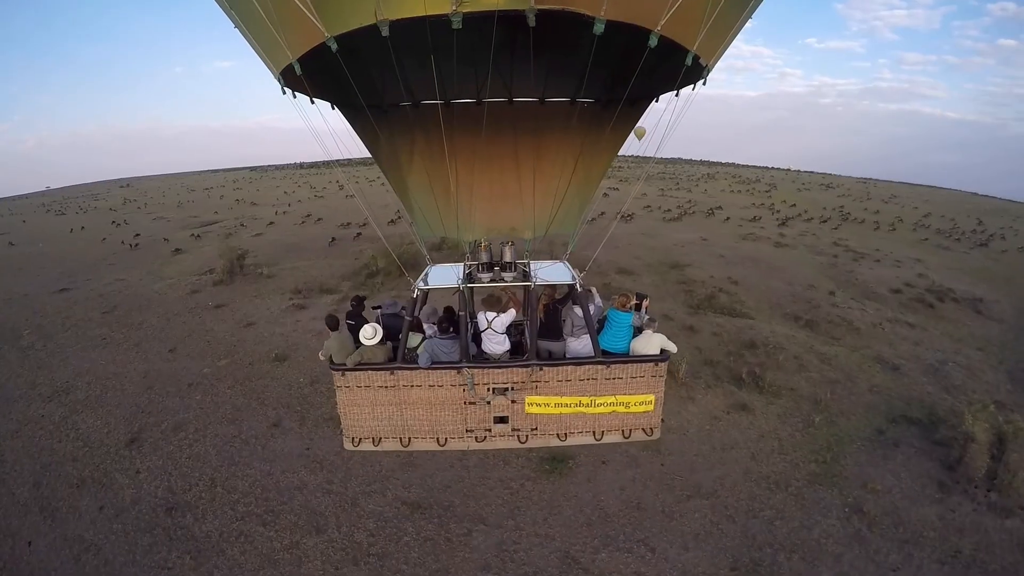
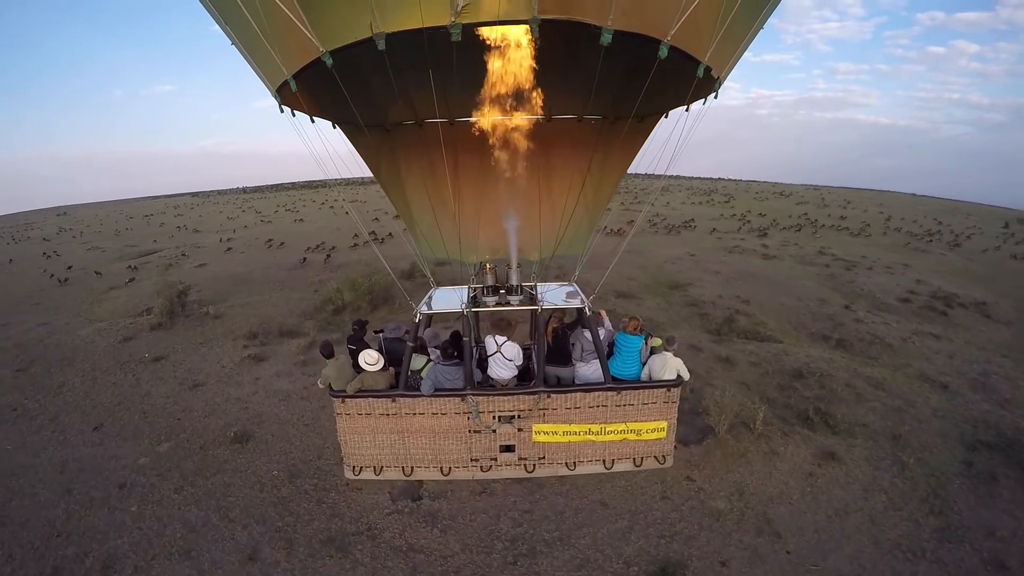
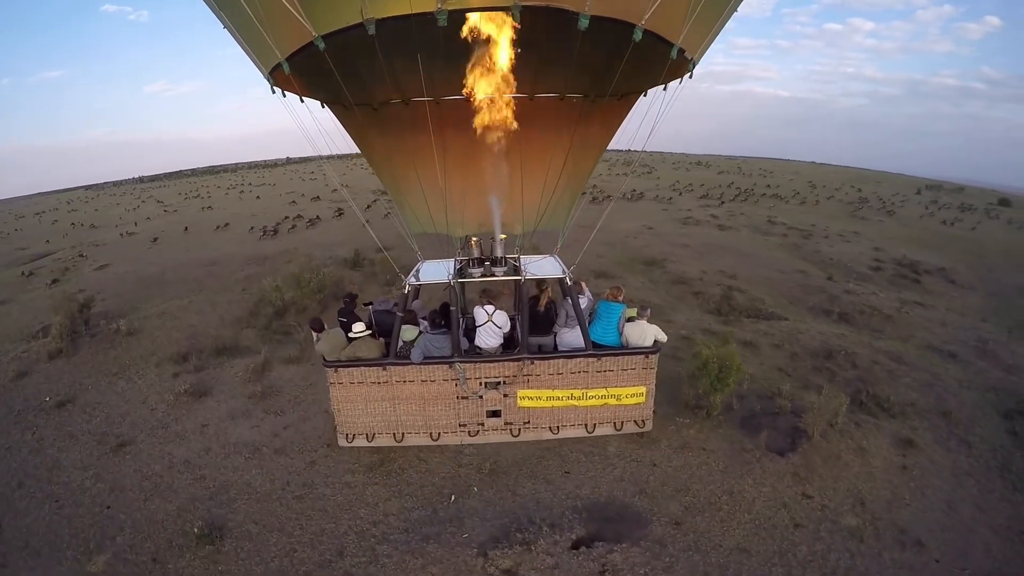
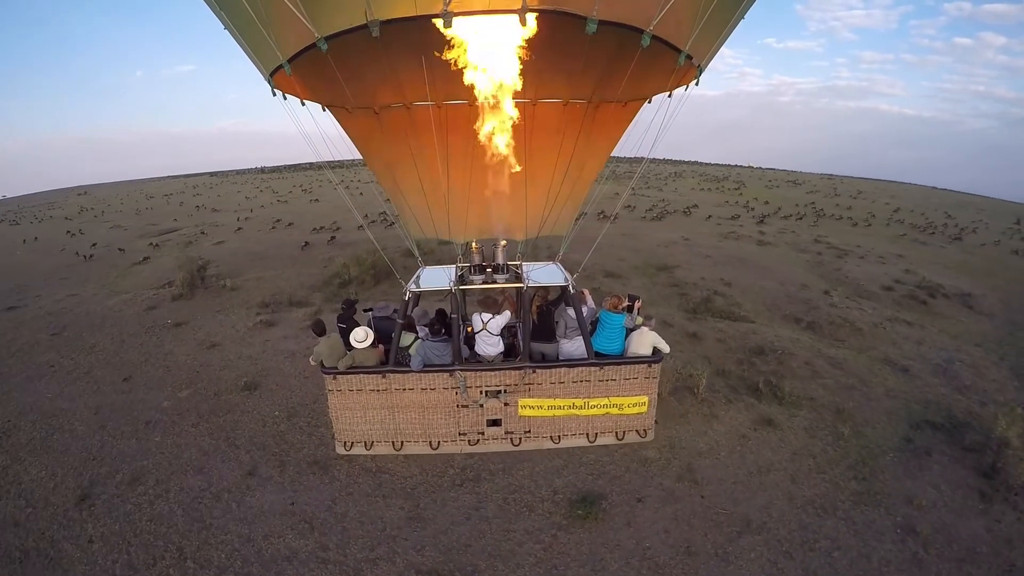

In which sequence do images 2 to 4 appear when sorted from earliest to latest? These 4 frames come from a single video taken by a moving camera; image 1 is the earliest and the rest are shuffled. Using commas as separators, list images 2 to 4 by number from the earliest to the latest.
4, 2, 3
